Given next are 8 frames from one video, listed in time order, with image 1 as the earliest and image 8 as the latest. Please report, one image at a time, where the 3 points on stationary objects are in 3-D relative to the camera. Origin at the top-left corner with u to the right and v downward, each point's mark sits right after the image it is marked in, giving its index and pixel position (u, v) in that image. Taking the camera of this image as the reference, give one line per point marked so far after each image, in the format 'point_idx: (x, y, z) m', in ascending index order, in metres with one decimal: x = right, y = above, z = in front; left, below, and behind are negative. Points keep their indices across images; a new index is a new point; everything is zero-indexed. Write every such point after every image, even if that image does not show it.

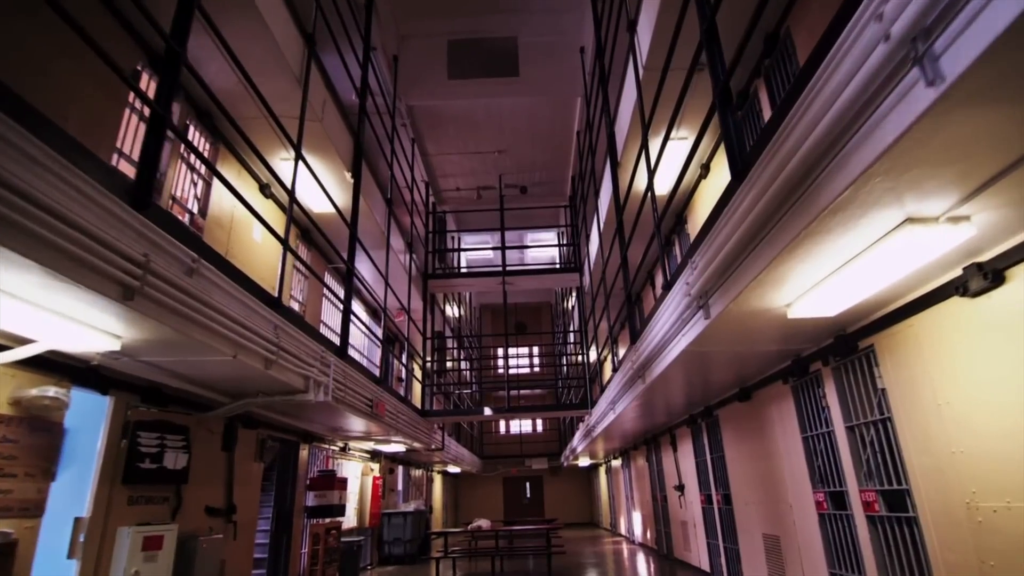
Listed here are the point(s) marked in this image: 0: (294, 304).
0: (-2.3, -0.2, +5.8) m
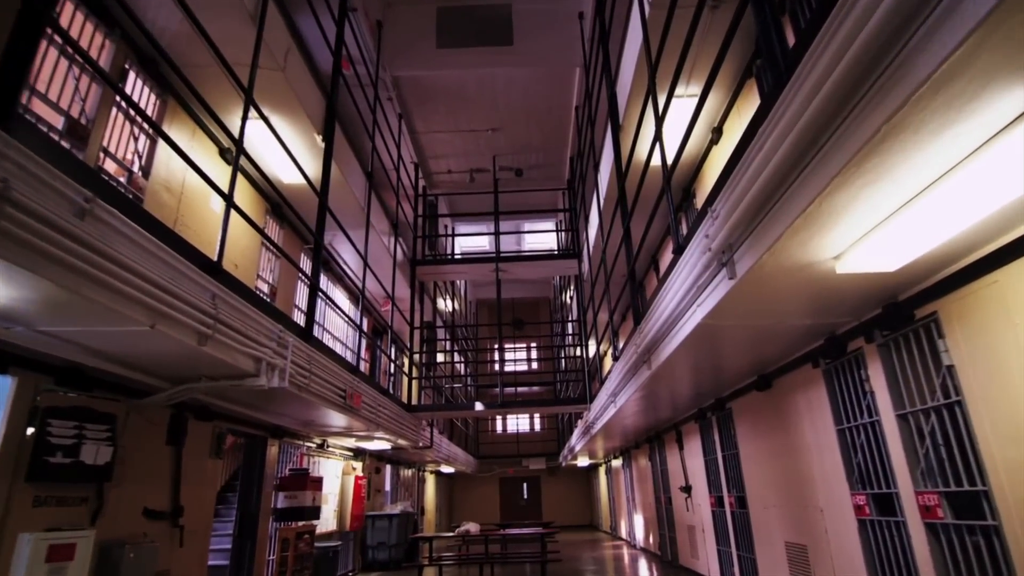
0: (-2.4, 0.0, +5.3) m
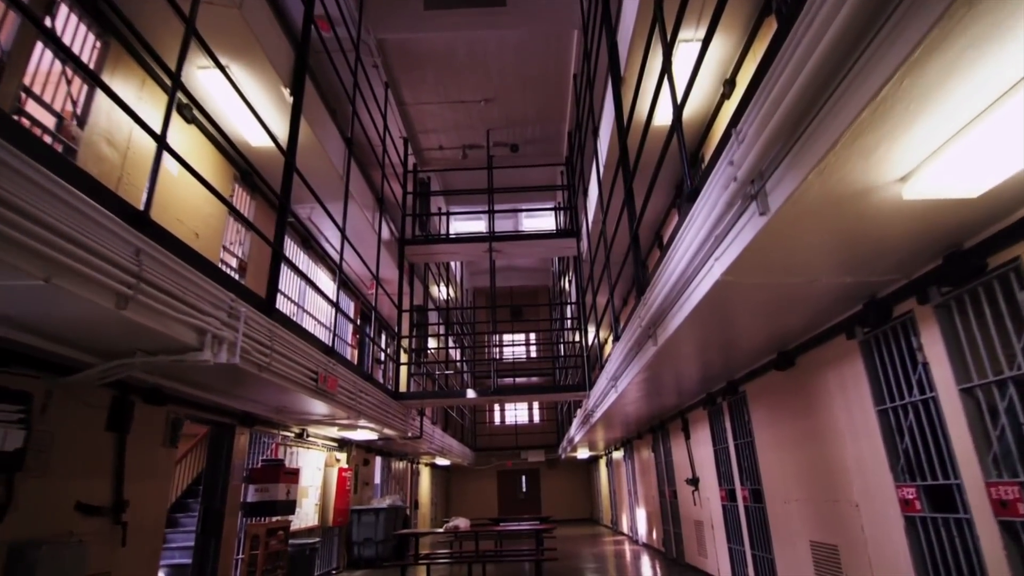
0: (-2.5, +0.2, +4.8) m
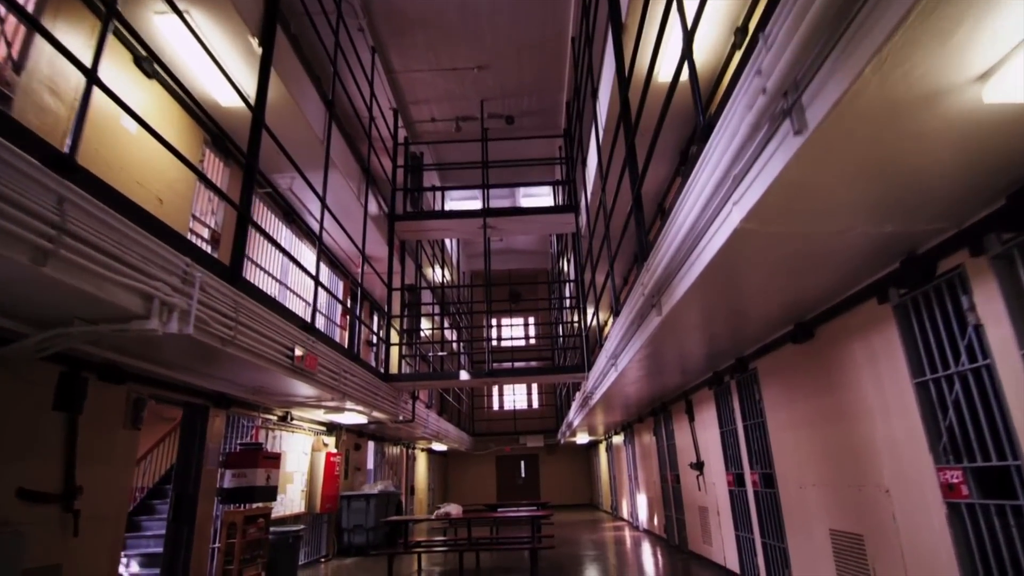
0: (-2.6, +0.5, +4.5) m
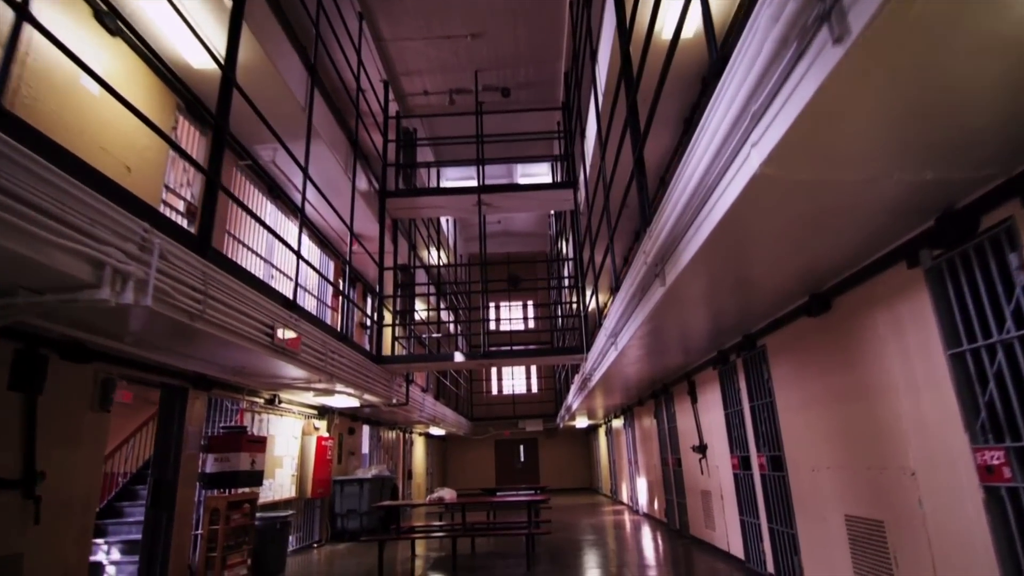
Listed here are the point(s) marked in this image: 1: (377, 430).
0: (-2.6, +0.6, +4.3) m
1: (-2.2, -2.3, +8.7) m
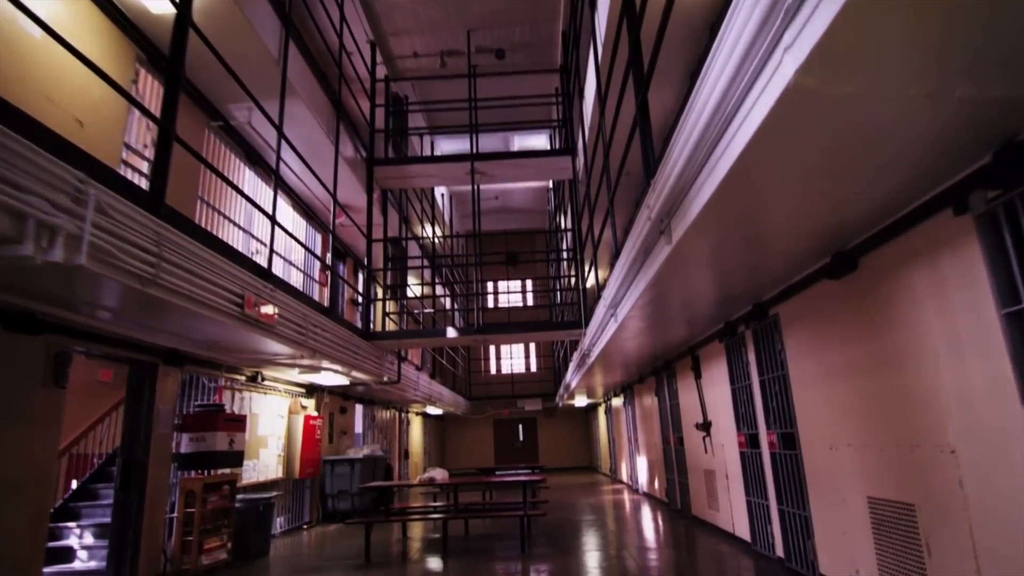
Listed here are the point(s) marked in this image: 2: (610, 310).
0: (-2.7, +0.9, +4.0) m
1: (-2.2, -1.9, +8.5) m
2: (+0.7, -0.2, +4.1) m
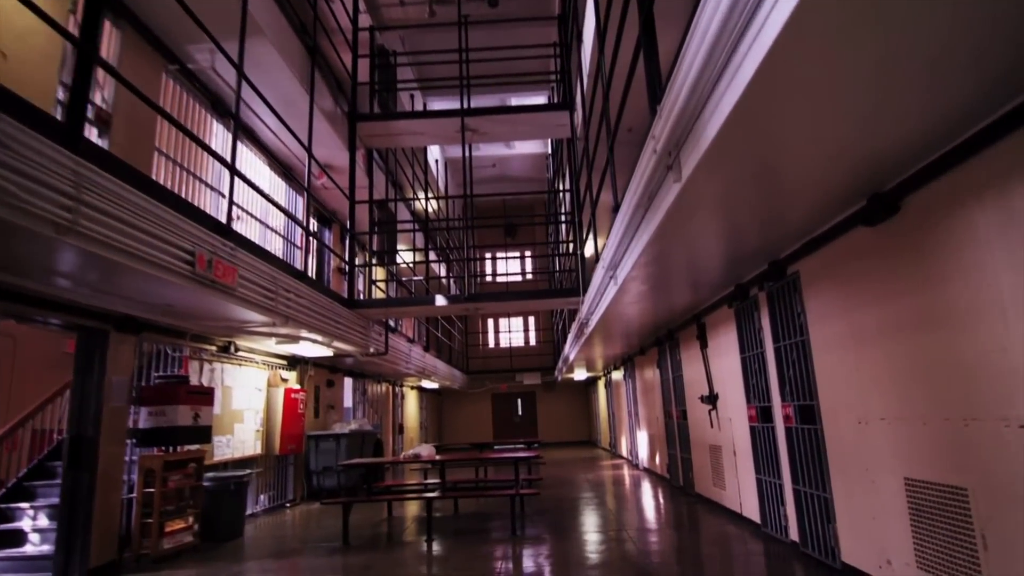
0: (-2.7, +1.1, +3.5) m
1: (-2.3, -1.4, +8.2) m
2: (+0.7, +0.1, +3.7) m
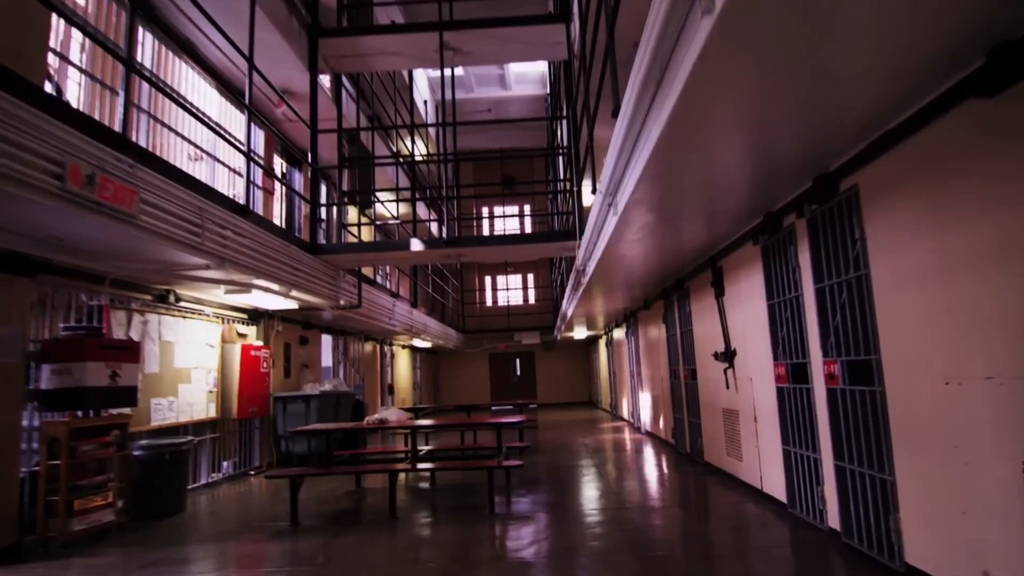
0: (-2.9, +1.5, +2.8) m
1: (-2.4, -0.7, +7.6) m
2: (+0.5, +0.5, +3.0) m
